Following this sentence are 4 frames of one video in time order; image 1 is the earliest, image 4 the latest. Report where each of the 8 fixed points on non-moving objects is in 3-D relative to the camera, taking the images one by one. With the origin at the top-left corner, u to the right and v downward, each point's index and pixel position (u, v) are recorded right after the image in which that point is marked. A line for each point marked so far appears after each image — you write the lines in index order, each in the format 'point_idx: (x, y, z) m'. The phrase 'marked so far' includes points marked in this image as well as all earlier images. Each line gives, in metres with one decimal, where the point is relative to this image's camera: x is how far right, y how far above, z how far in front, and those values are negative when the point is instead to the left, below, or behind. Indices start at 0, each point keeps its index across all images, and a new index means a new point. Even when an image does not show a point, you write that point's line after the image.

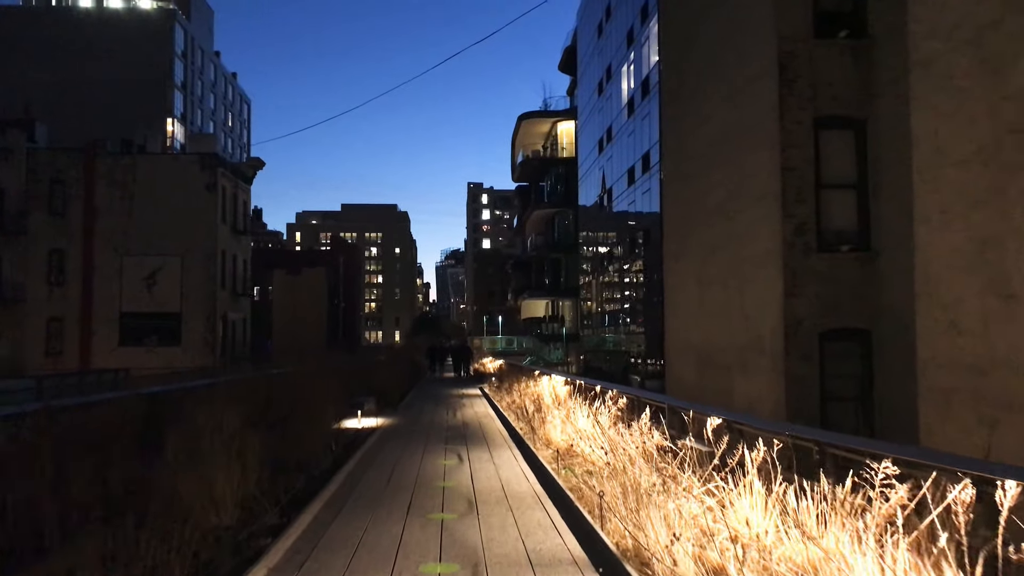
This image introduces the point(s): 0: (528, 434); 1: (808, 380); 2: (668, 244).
0: (+0.3, -2.4, +14.5) m
1: (+4.3, -1.3, +12.5) m
2: (+3.4, +1.0, +18.6) m
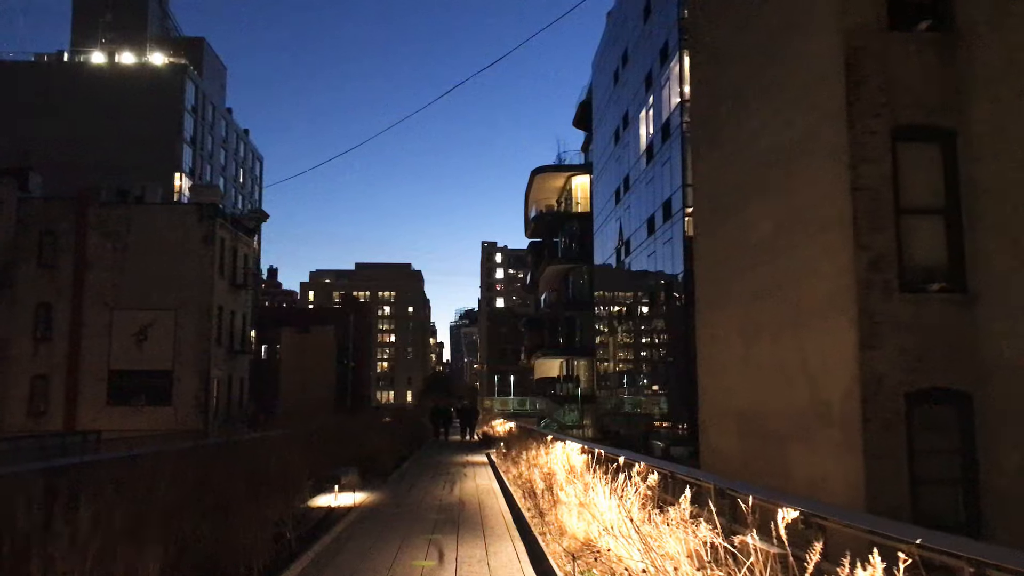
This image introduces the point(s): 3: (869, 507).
0: (+0.3, -3.1, +11.8) m
1: (+4.3, -1.9, +9.8) m
2: (+3.5, 0.0, +16.1) m
3: (+4.0, -2.4, +9.6) m
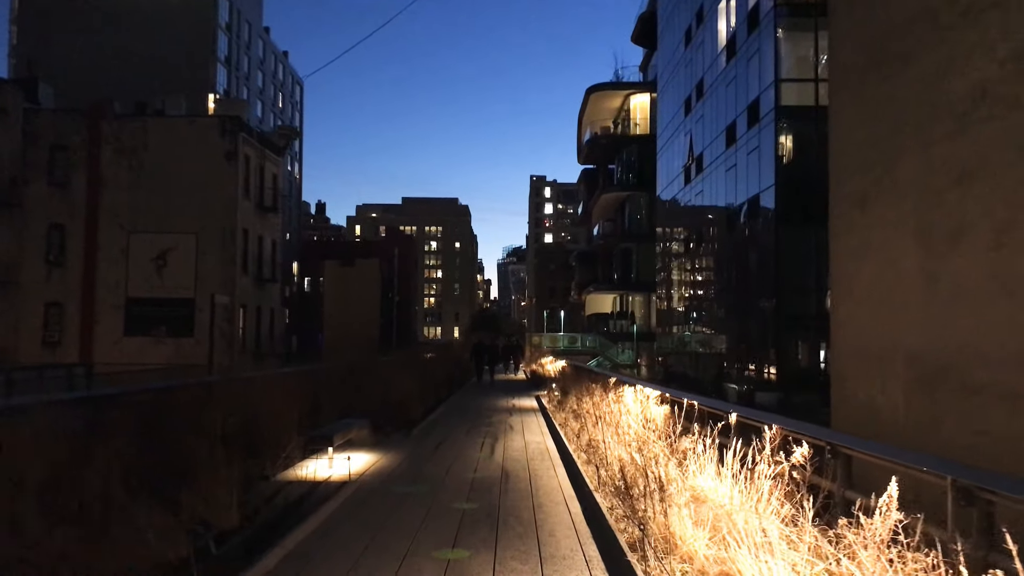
0: (+0.9, -2.0, +7.6) m
1: (+4.8, -0.9, +5.3) m
2: (+4.4, +1.4, +11.5) m
3: (+4.5, -1.4, +5.3) m
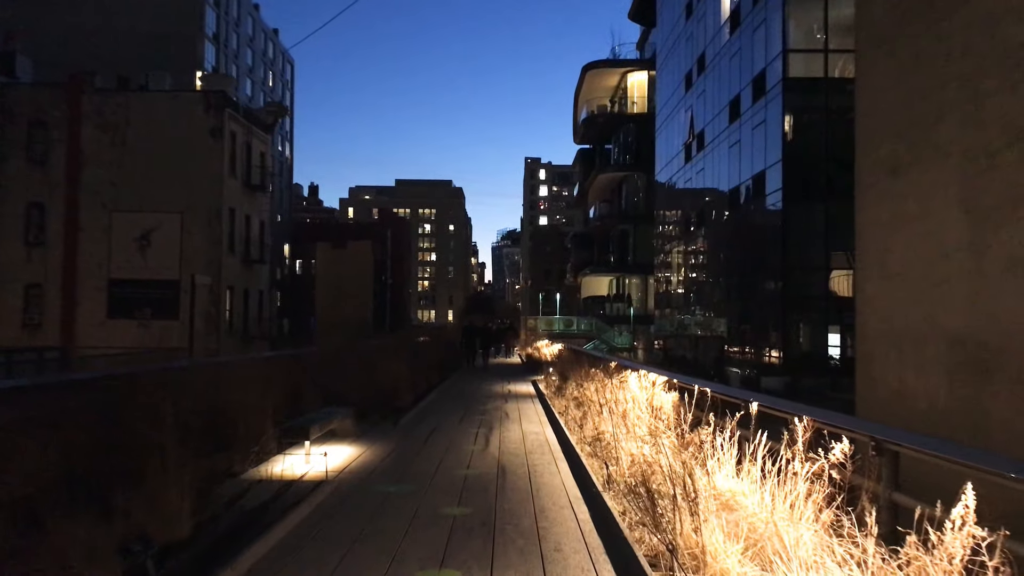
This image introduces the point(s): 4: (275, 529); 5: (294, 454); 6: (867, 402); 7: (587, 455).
0: (+0.9, -1.8, +6.6) m
1: (+4.8, -0.7, +4.3) m
2: (+4.3, +1.7, +10.5) m
3: (+4.5, -1.3, +4.3) m
4: (-1.7, -1.7, +6.3) m
5: (-2.3, -1.8, +9.3) m
6: (+4.3, -1.4, +10.4) m
7: (+0.9, -1.9, +10.0) m
